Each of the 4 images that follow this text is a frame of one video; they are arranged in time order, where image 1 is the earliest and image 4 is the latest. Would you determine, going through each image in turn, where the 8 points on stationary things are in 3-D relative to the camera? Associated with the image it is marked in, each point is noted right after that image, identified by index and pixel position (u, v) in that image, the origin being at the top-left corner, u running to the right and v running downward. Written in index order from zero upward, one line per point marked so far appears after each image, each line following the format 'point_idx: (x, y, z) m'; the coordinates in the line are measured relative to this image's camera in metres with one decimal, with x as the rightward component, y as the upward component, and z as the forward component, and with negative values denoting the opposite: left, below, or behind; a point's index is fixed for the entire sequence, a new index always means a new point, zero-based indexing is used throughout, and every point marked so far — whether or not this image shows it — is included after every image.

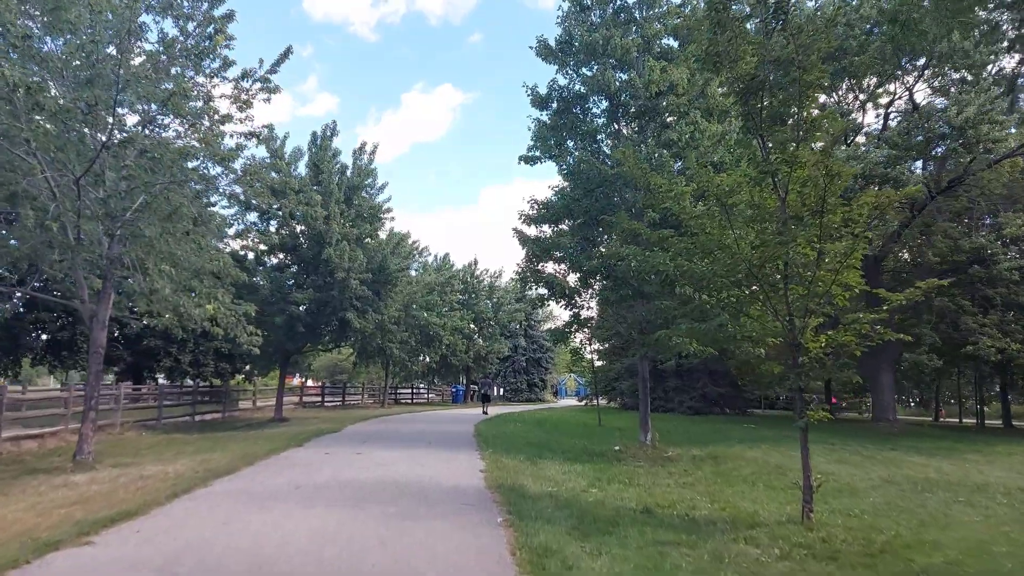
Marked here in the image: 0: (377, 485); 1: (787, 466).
0: (-1.9, -2.8, +10.5) m
1: (+5.5, -3.6, +15.0) m
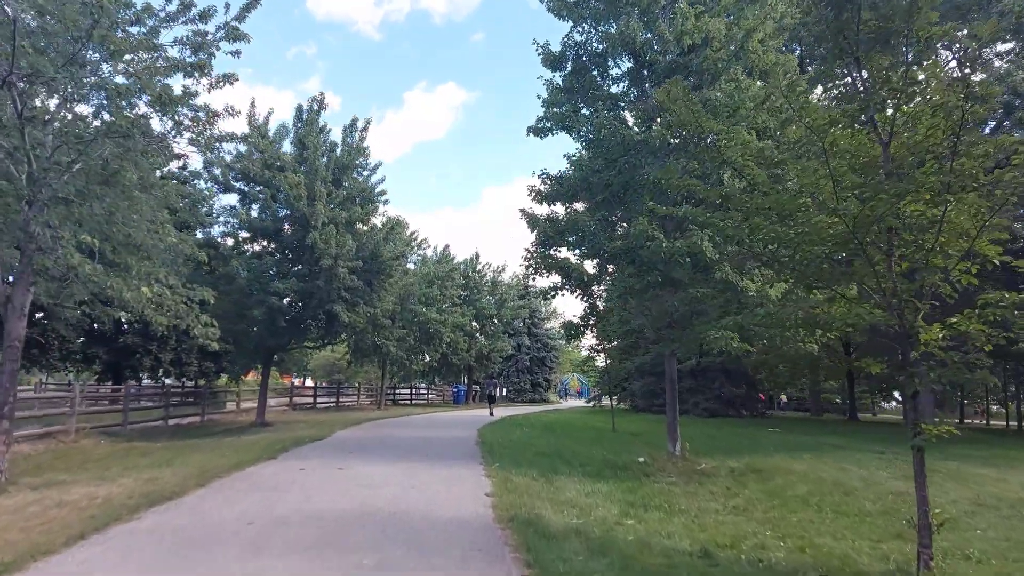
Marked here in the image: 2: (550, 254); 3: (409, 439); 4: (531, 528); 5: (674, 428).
0: (-1.7, -2.5, +8.2) m
1: (+5.6, -3.3, +12.8) m
2: (+0.8, +0.7, +16.0) m
3: (-2.5, -3.6, +18.2) m
4: (+0.2, -2.5, +7.8) m
5: (+3.3, -2.9, +15.4) m
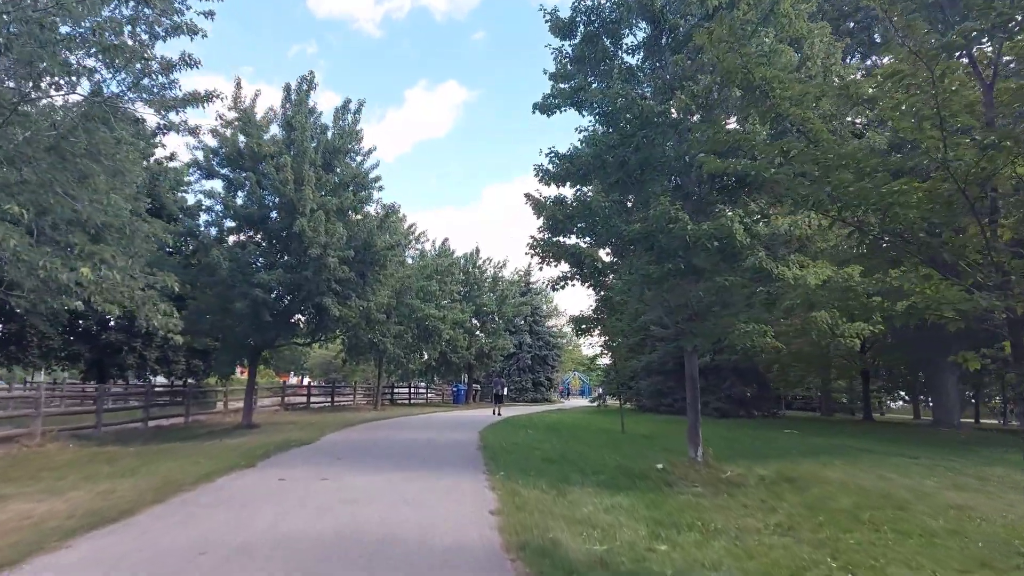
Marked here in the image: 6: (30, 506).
0: (-1.6, -2.3, +6.8) m
1: (+5.7, -3.1, +11.4) m
2: (+0.9, +0.9, +14.6) m
3: (-2.4, -3.4, +16.8) m
4: (+0.3, -2.3, +6.4) m
5: (+3.4, -2.7, +14.0) m
6: (-5.5, -2.5, +8.7) m
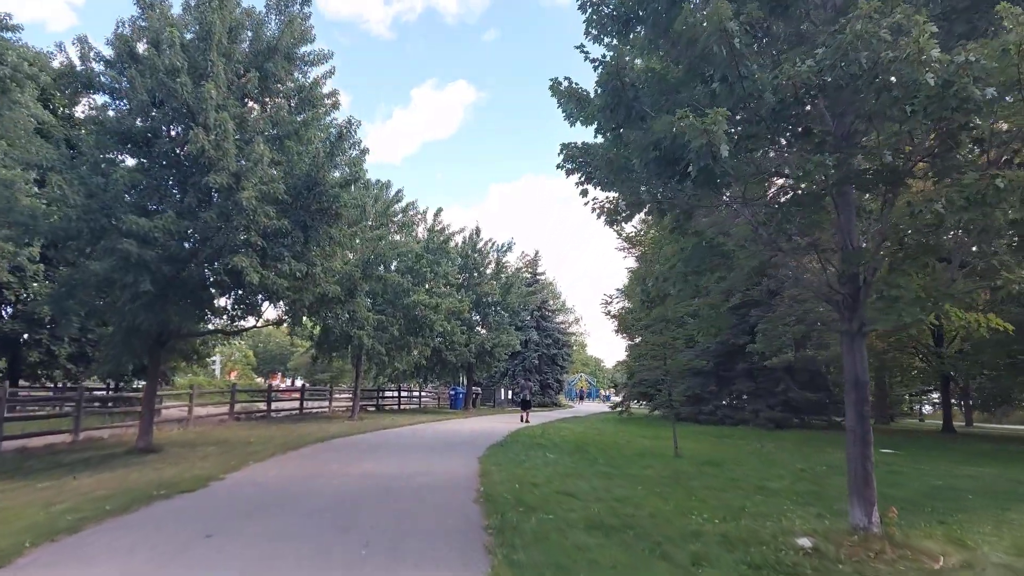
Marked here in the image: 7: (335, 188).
0: (-1.4, -1.6, +0.6) m
1: (+6.0, -2.4, +5.1) m
2: (+1.1, +1.6, +8.4) m
3: (-2.2, -2.7, +10.6) m
4: (+0.5, -1.6, +0.2) m
5: (+3.6, -2.0, +7.8) m
6: (-5.3, -1.8, +2.5) m
7: (-3.0, +1.7, +13.2) m
